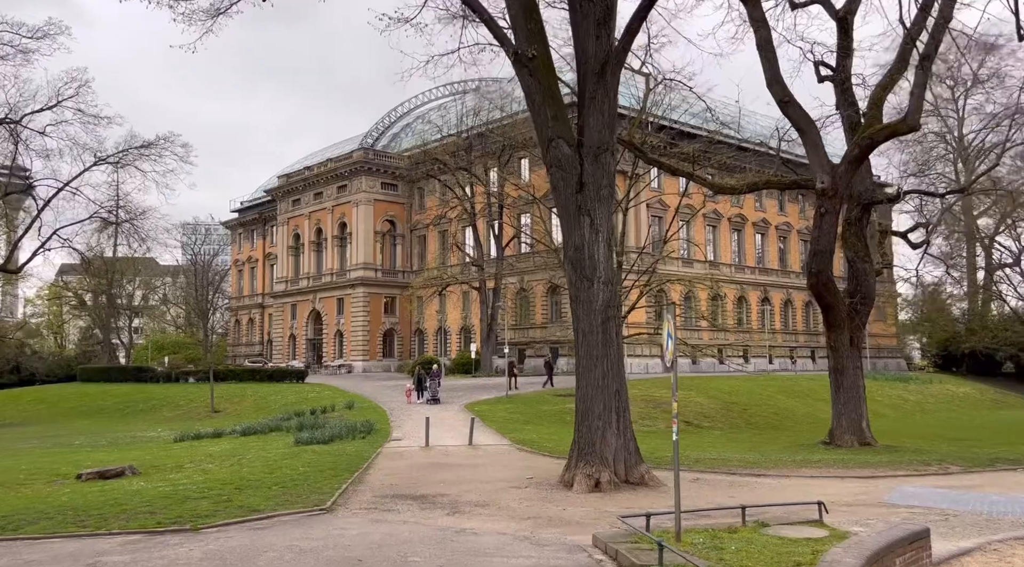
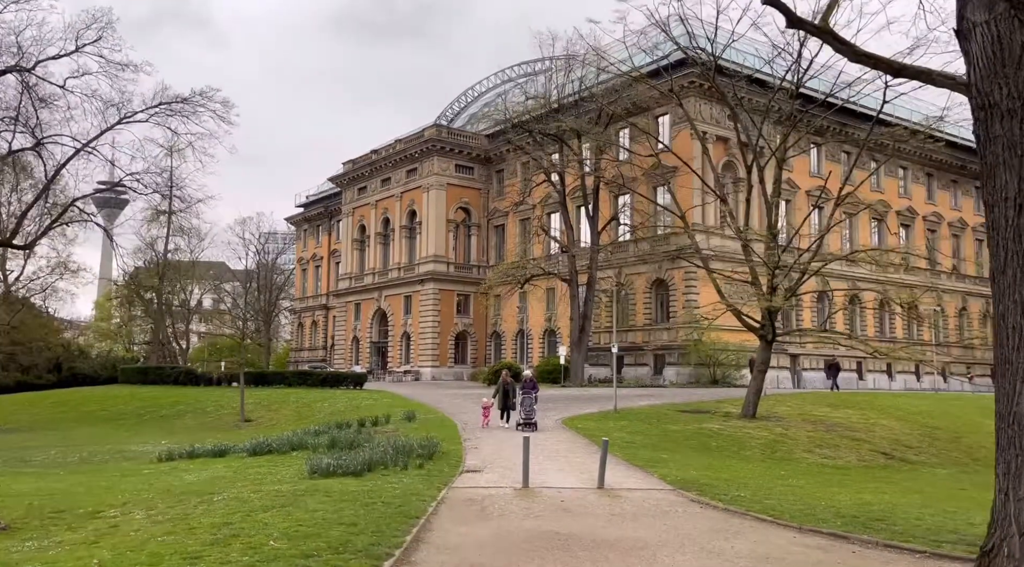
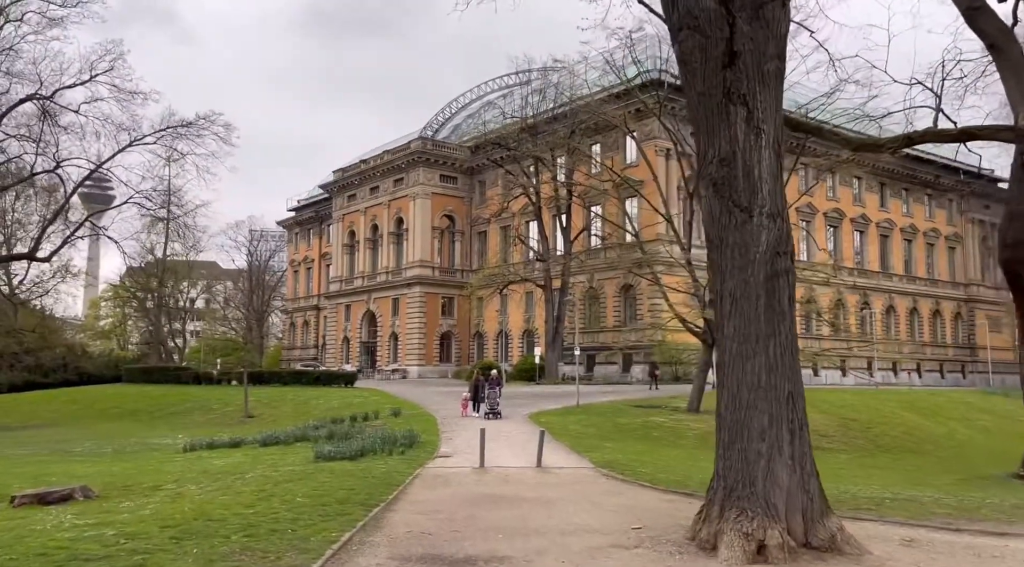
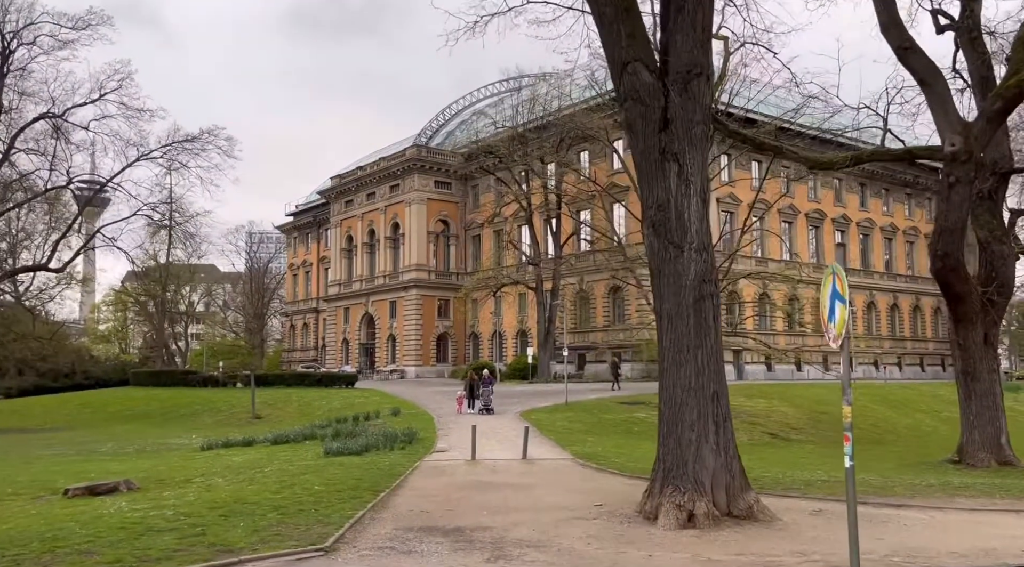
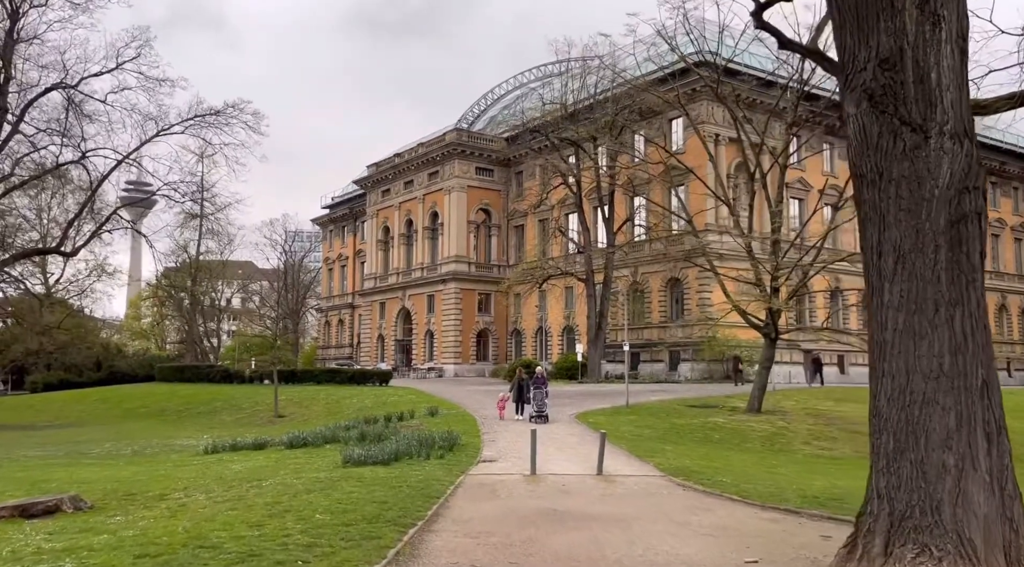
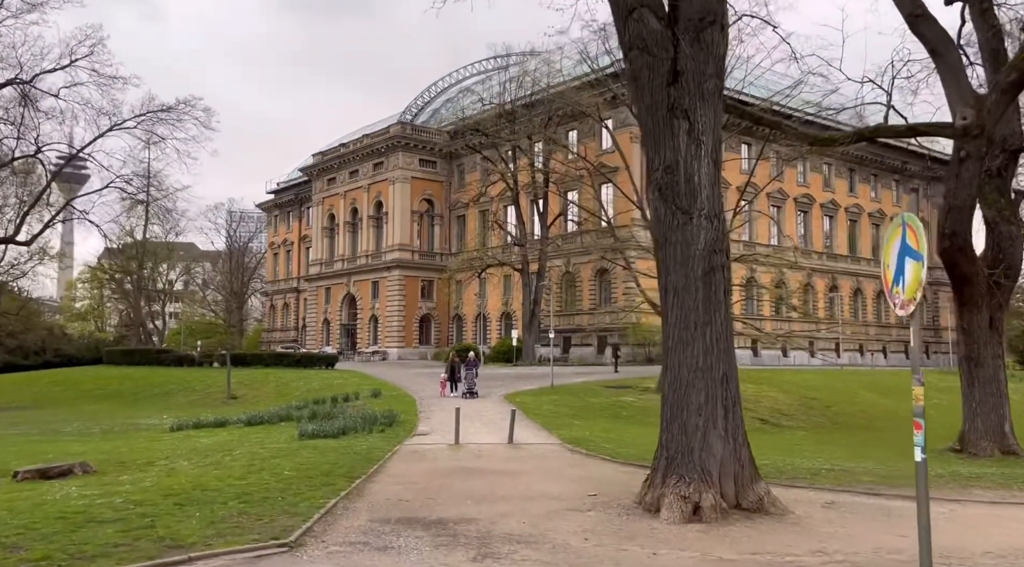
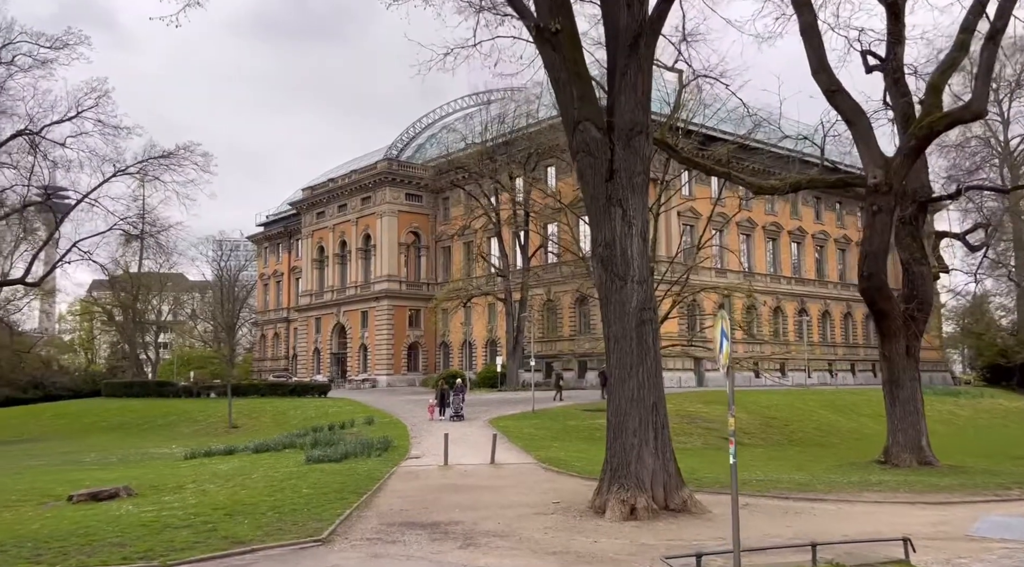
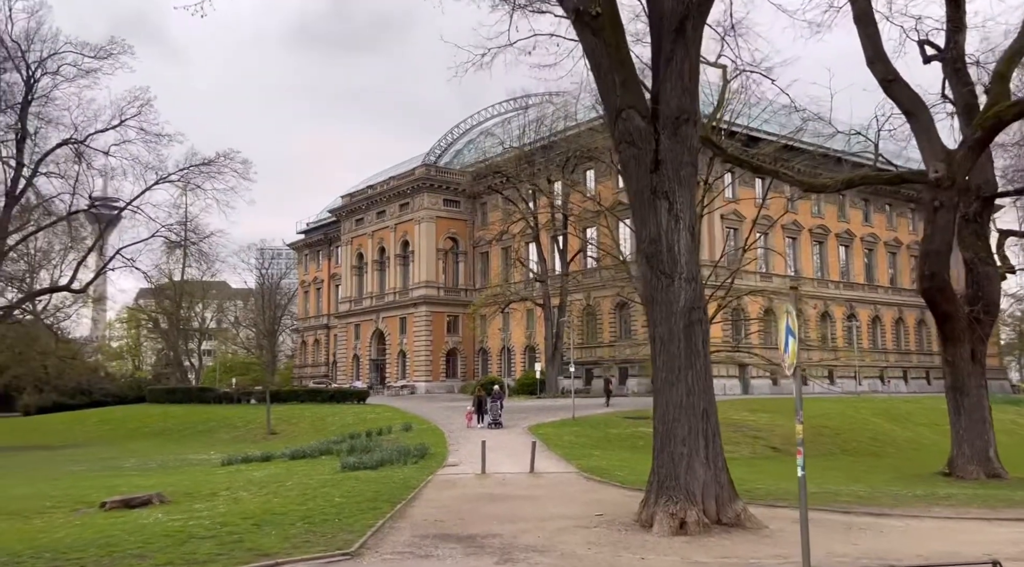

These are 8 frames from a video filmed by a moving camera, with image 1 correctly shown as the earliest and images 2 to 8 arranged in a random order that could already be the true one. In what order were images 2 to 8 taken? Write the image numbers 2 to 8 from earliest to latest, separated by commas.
7, 8, 4, 6, 3, 5, 2
